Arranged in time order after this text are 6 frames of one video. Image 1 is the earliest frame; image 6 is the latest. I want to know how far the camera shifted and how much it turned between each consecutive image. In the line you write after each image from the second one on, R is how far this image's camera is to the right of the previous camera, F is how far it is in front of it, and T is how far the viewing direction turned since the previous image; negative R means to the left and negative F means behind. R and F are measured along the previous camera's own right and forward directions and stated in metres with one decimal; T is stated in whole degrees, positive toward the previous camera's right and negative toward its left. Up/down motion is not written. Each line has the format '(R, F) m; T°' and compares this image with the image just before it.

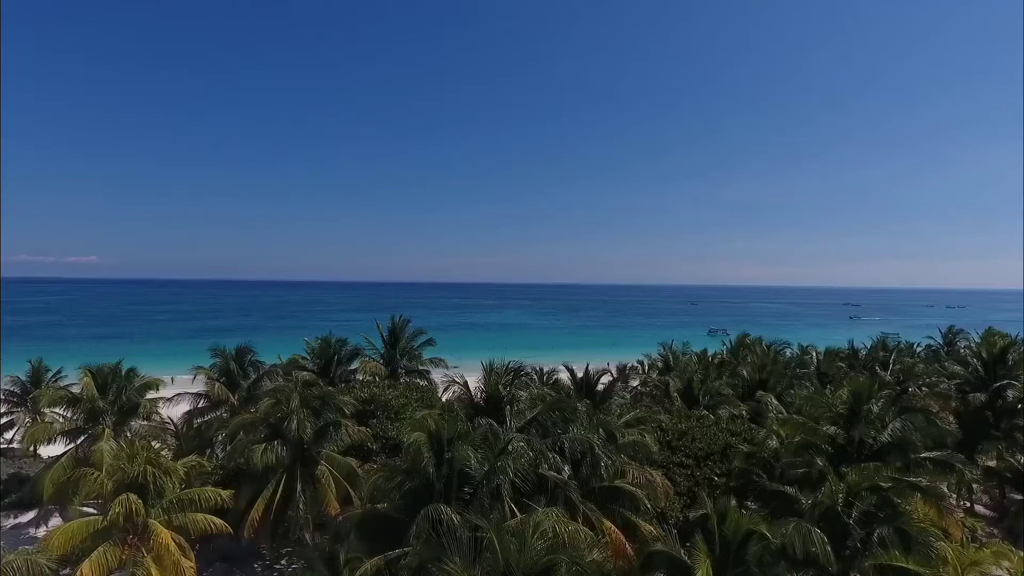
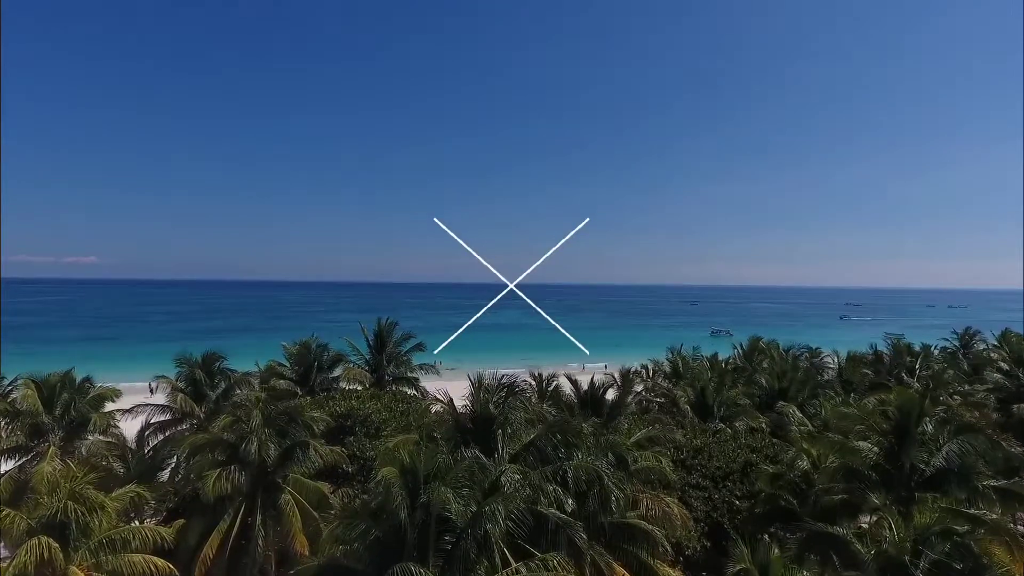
(+0.1, +1.8) m; 0°
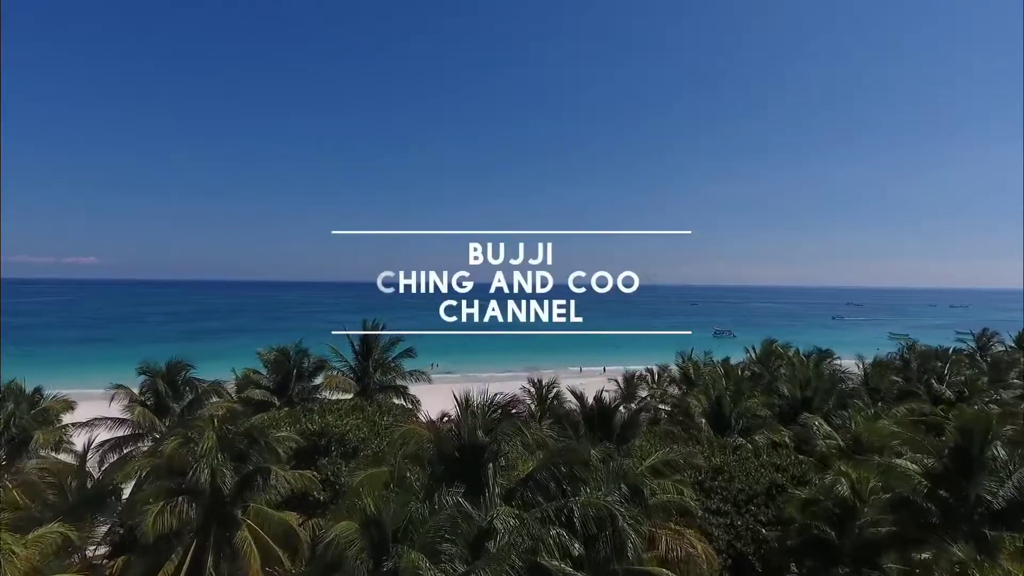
(+0.1, +1.7) m; 0°
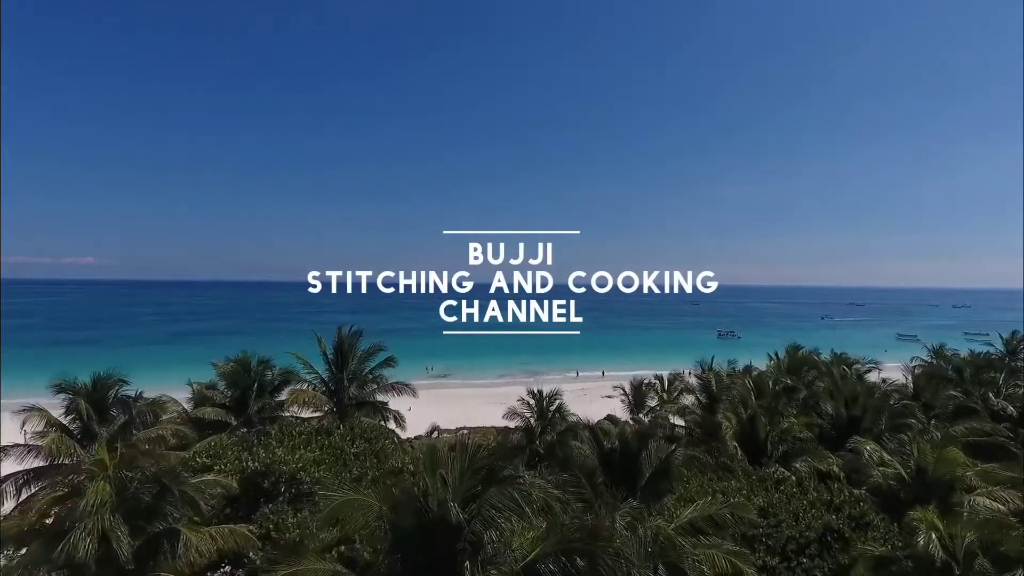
(+0.1, +2.6) m; 0°
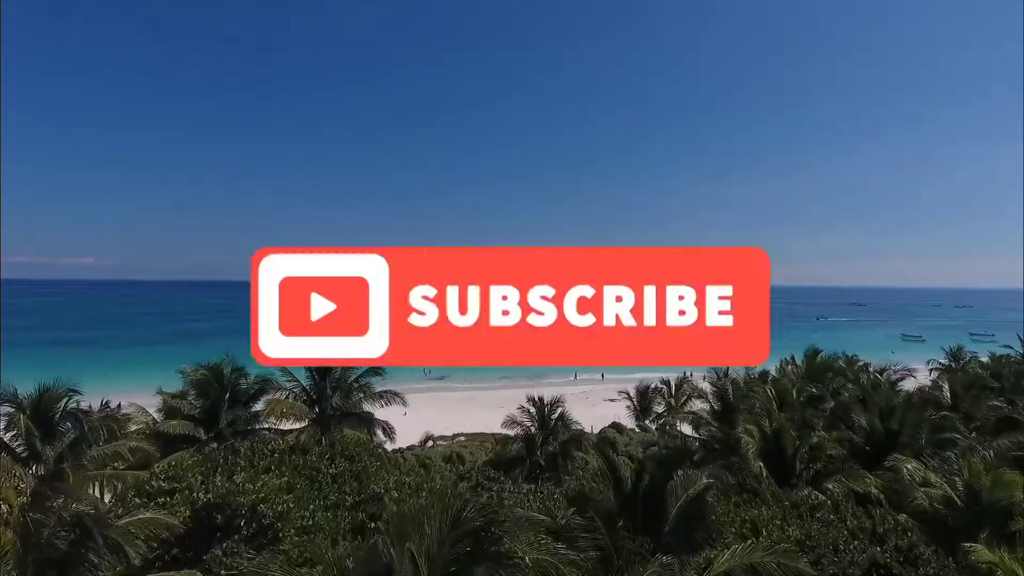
(0.0, +1.5) m; 0°
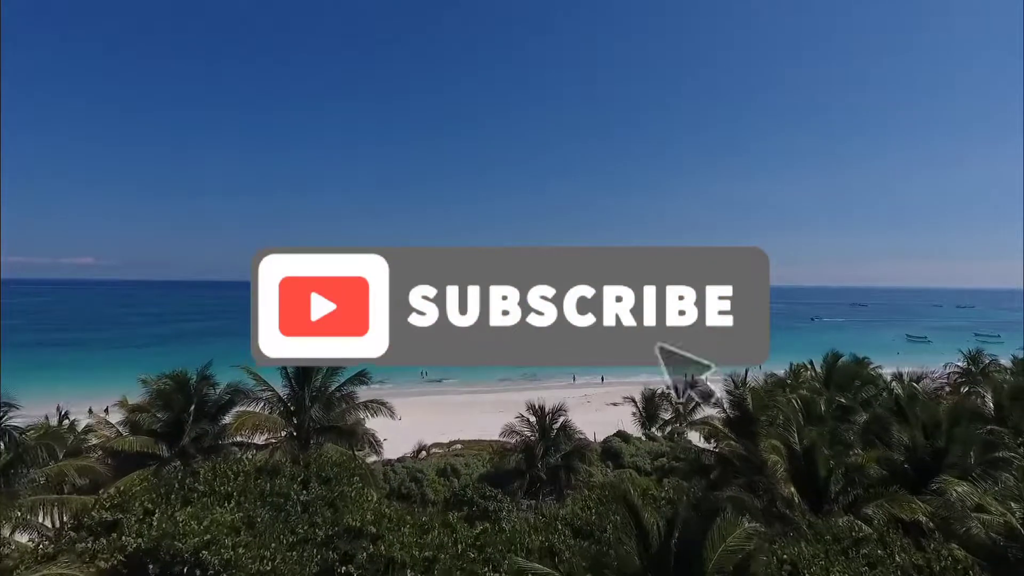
(0.0, +1.5) m; 0°
